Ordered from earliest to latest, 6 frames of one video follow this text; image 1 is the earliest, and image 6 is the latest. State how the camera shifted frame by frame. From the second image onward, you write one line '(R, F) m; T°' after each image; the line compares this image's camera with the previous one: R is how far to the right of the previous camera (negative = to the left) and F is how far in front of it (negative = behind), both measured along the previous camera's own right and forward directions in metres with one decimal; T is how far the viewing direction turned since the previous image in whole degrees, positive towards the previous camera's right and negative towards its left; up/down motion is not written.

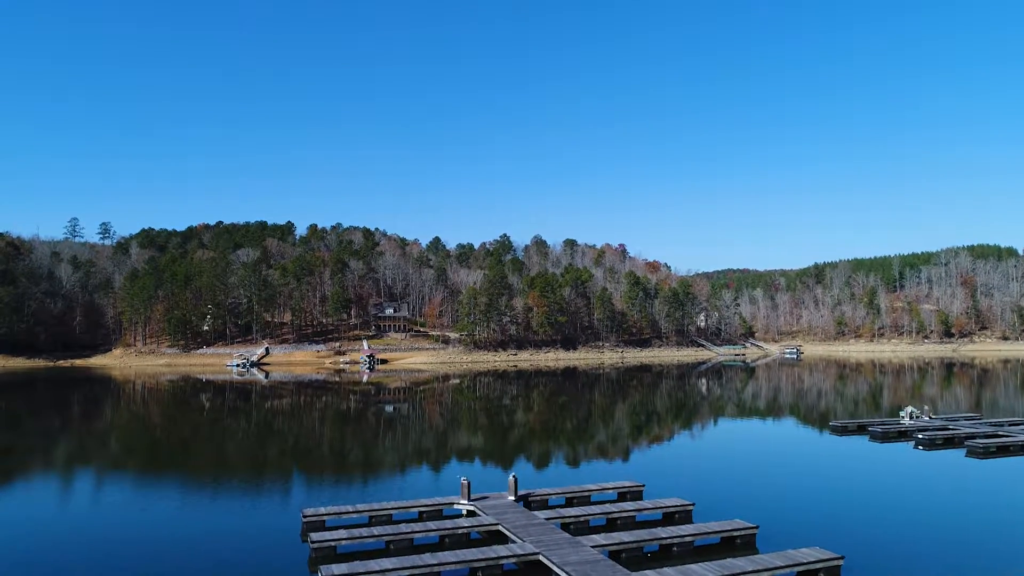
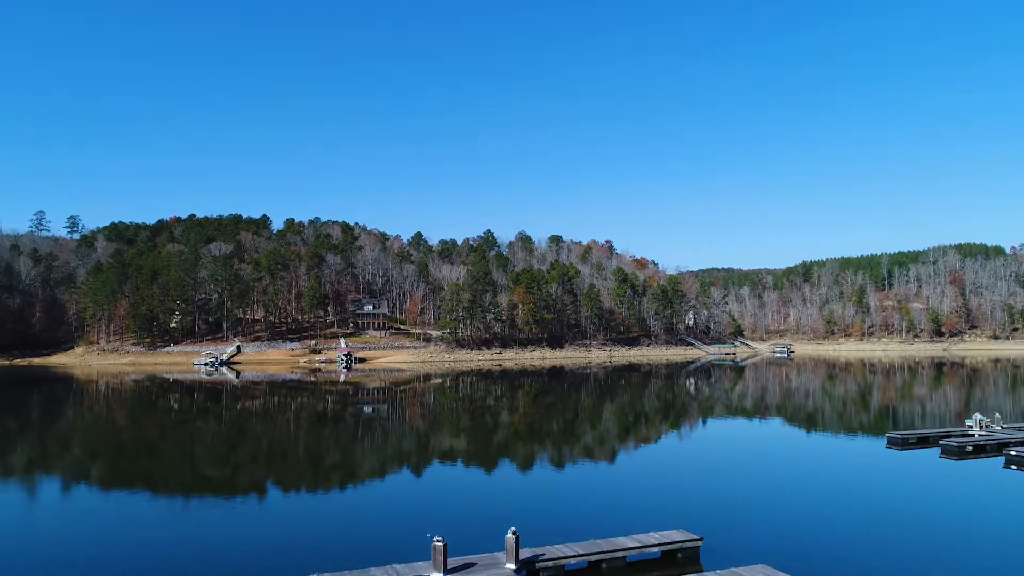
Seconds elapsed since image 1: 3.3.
(-0.1, +1.9) m; +1°
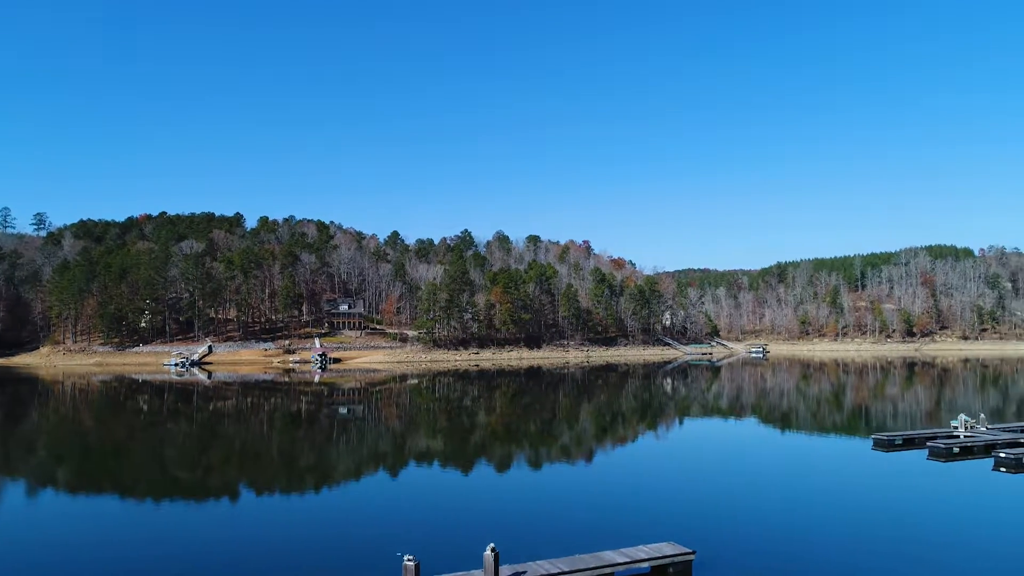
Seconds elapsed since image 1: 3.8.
(0.0, +0.3) m; +2°
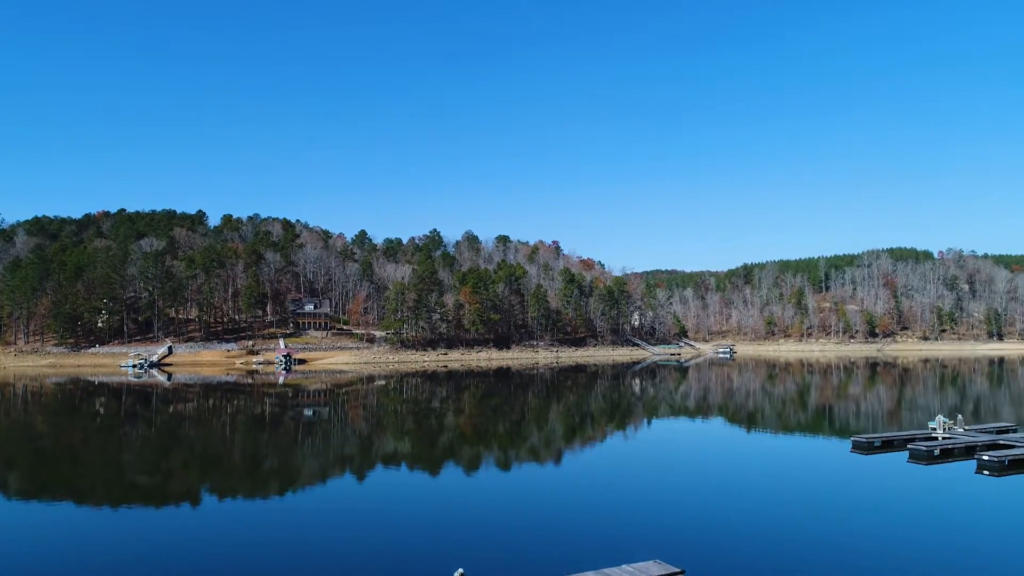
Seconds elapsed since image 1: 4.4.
(0.0, +0.4) m; +2°
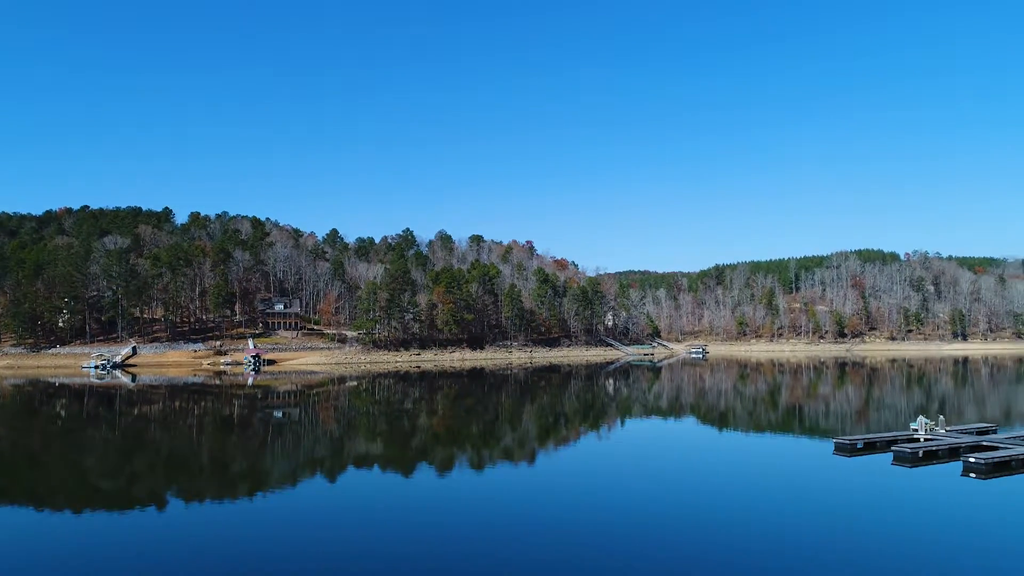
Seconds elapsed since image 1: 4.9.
(0.0, +0.3) m; +2°
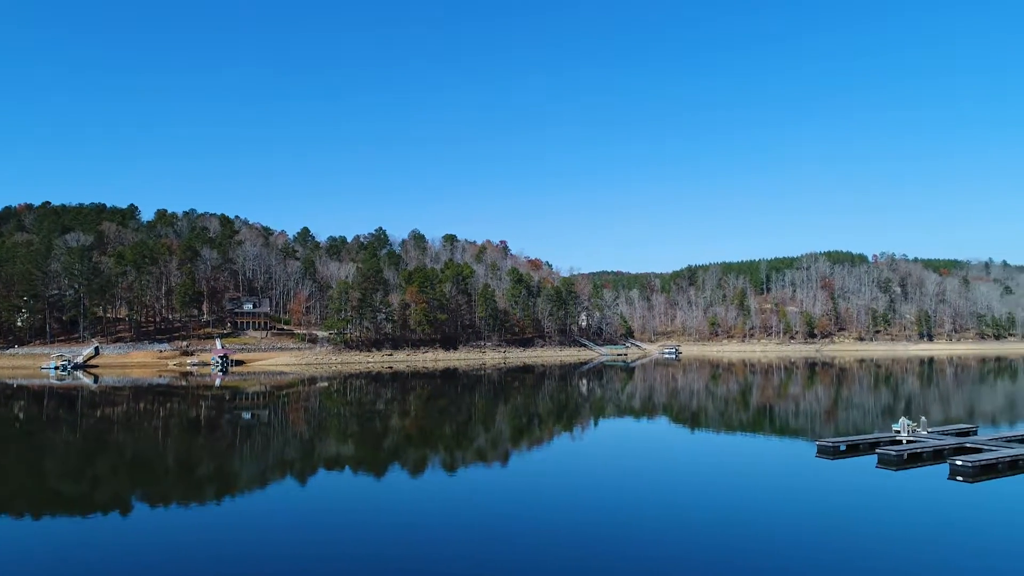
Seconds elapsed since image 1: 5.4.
(0.0, +0.3) m; +2°
